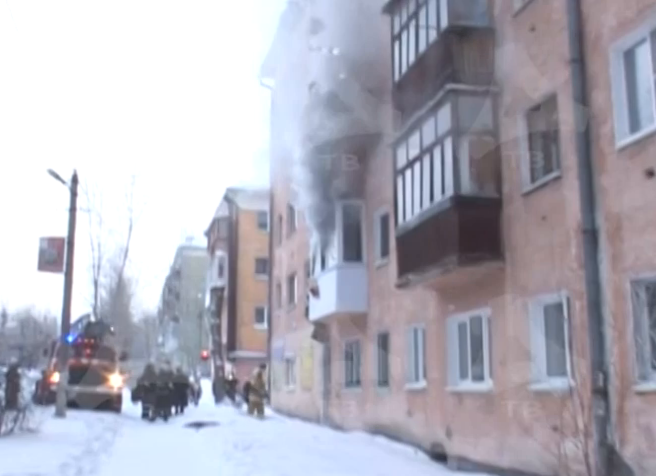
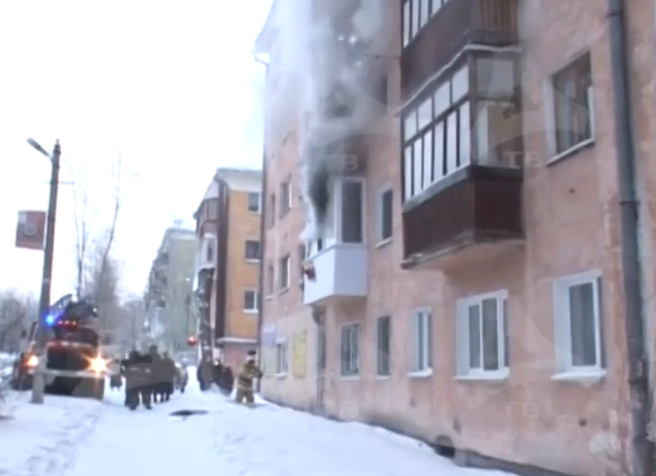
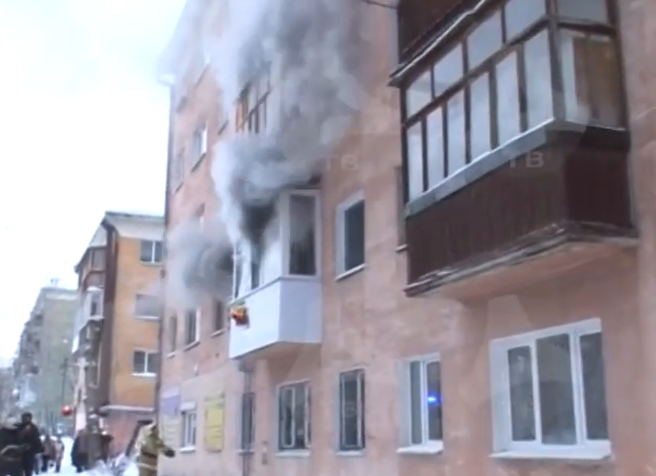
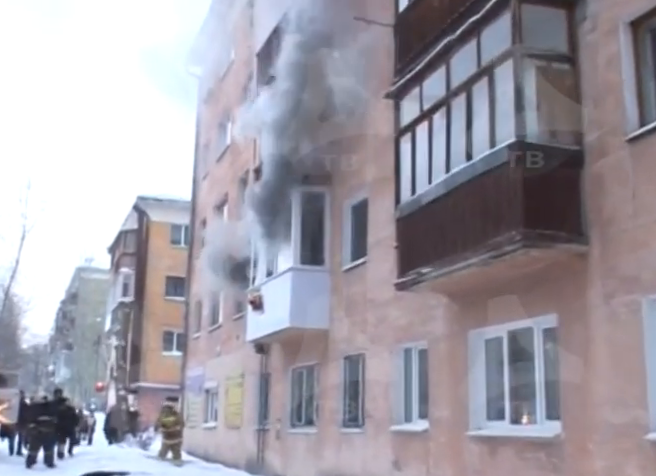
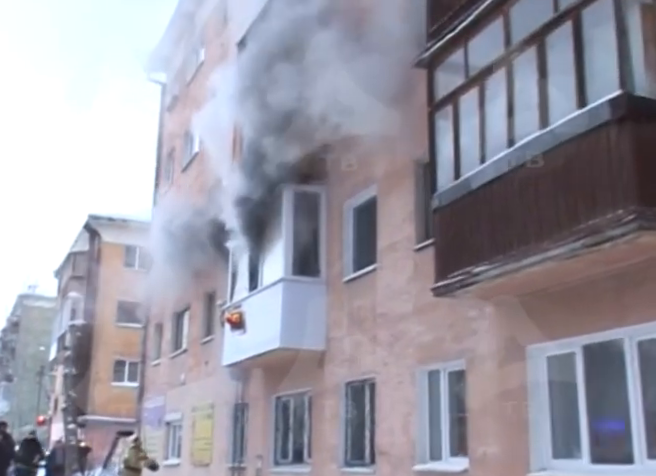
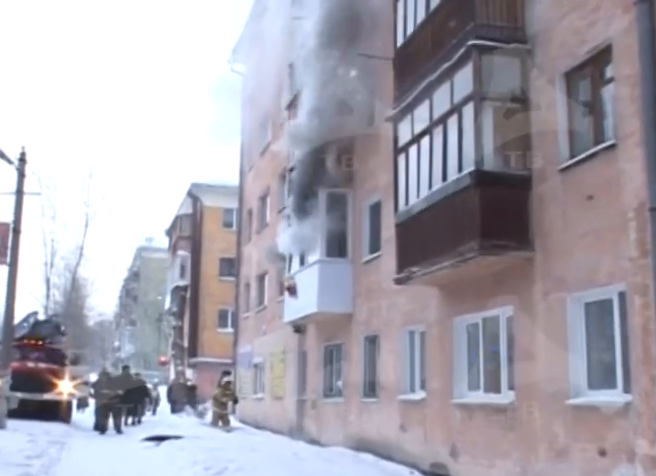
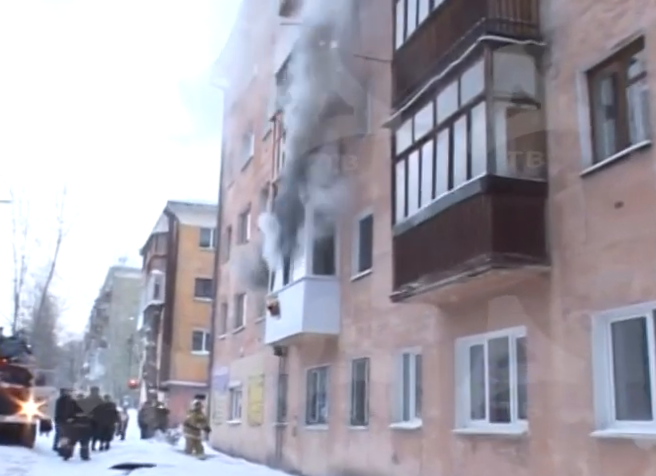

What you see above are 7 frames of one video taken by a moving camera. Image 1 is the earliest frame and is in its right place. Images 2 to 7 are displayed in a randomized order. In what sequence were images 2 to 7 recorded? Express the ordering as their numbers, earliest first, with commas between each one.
2, 6, 7, 4, 3, 5
